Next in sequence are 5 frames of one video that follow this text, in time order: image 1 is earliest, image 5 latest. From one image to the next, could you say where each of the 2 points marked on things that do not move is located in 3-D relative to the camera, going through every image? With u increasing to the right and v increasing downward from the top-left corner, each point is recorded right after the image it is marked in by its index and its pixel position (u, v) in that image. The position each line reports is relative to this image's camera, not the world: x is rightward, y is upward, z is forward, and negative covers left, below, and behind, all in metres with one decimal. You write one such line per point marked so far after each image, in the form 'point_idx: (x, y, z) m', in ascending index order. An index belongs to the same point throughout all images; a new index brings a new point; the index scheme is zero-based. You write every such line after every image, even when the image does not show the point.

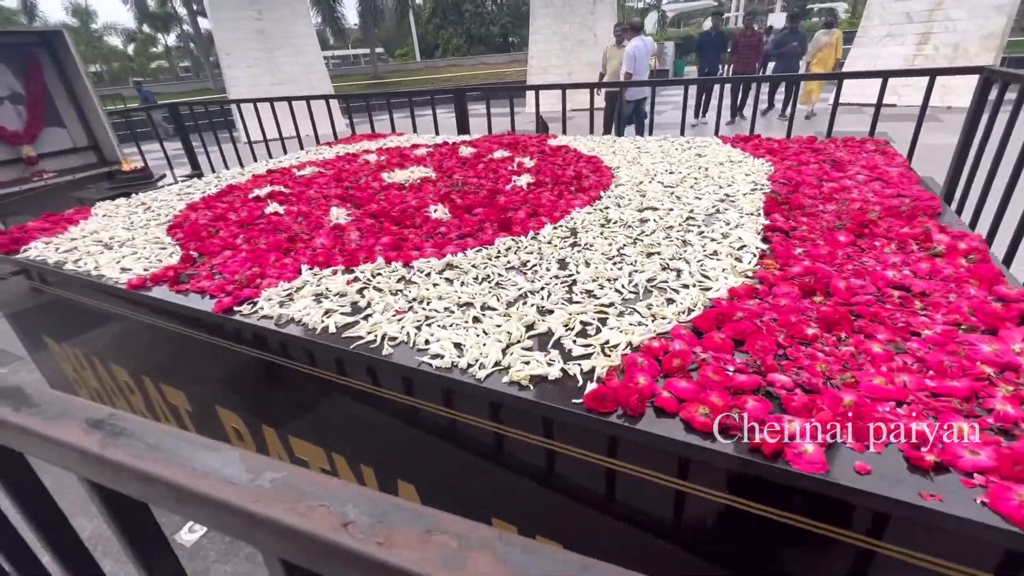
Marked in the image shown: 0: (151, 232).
0: (-1.3, +0.2, +1.7) m
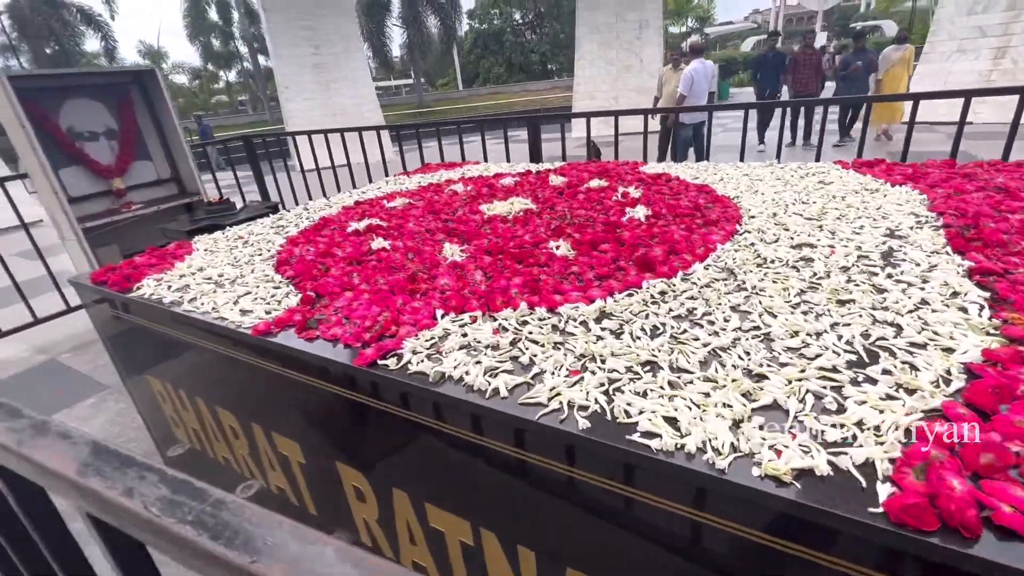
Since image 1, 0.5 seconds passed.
0: (-0.9, +0.1, +1.7) m
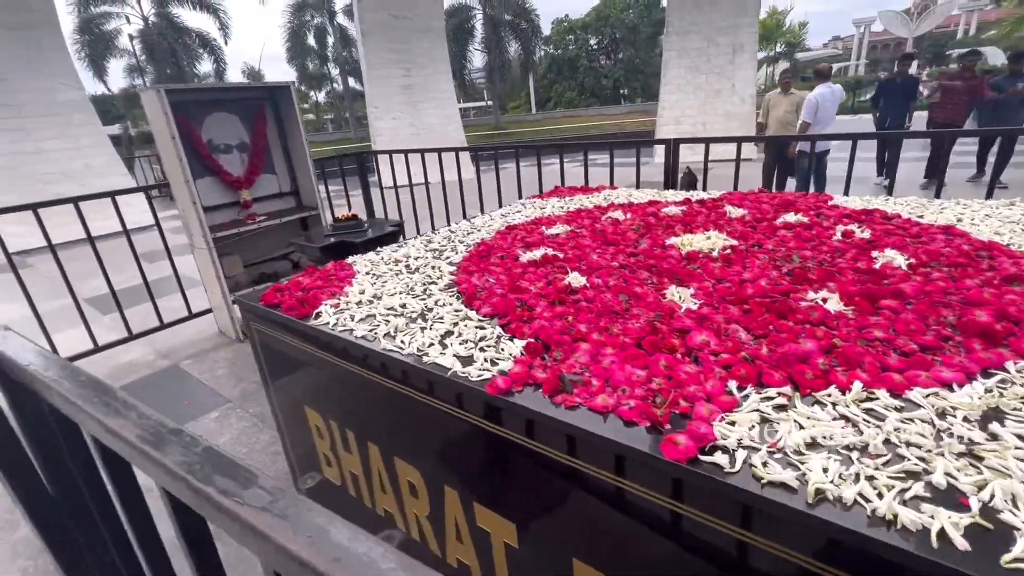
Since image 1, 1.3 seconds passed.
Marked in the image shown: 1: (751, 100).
0: (-0.2, 0.0, +1.5) m
1: (+5.8, +4.6, +11.5) m
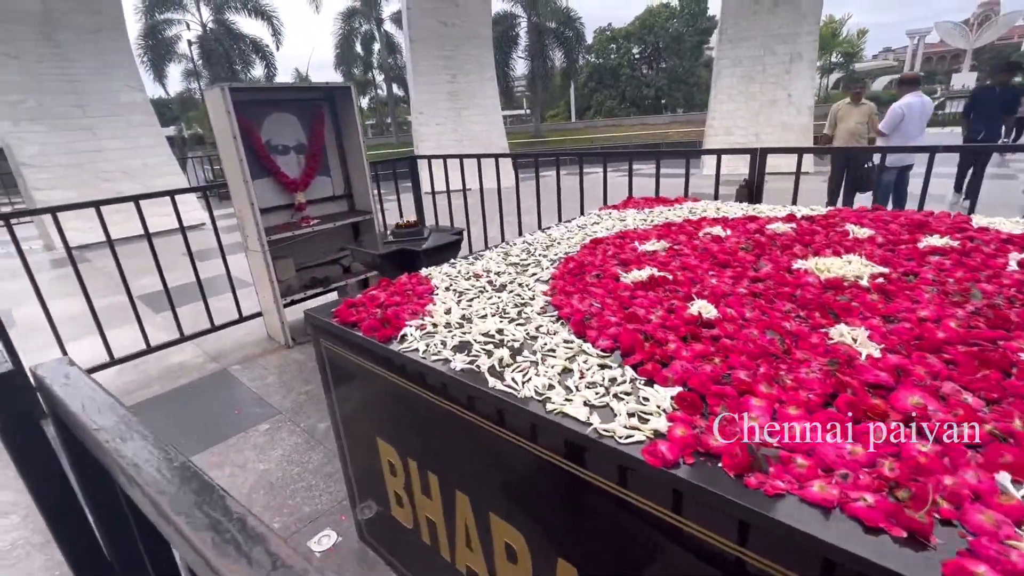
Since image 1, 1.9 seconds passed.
0: (+0.1, -0.1, +1.3) m
1: (+6.9, +4.1, +11.0) m
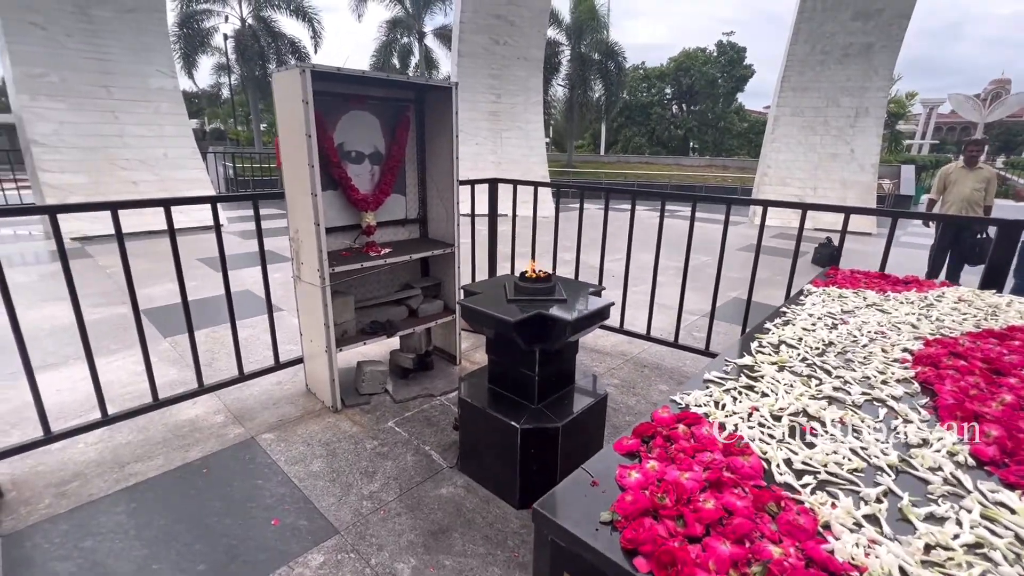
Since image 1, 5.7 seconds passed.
0: (+0.8, -0.4, +0.5) m
1: (+7.9, +2.6, +10.4) m
